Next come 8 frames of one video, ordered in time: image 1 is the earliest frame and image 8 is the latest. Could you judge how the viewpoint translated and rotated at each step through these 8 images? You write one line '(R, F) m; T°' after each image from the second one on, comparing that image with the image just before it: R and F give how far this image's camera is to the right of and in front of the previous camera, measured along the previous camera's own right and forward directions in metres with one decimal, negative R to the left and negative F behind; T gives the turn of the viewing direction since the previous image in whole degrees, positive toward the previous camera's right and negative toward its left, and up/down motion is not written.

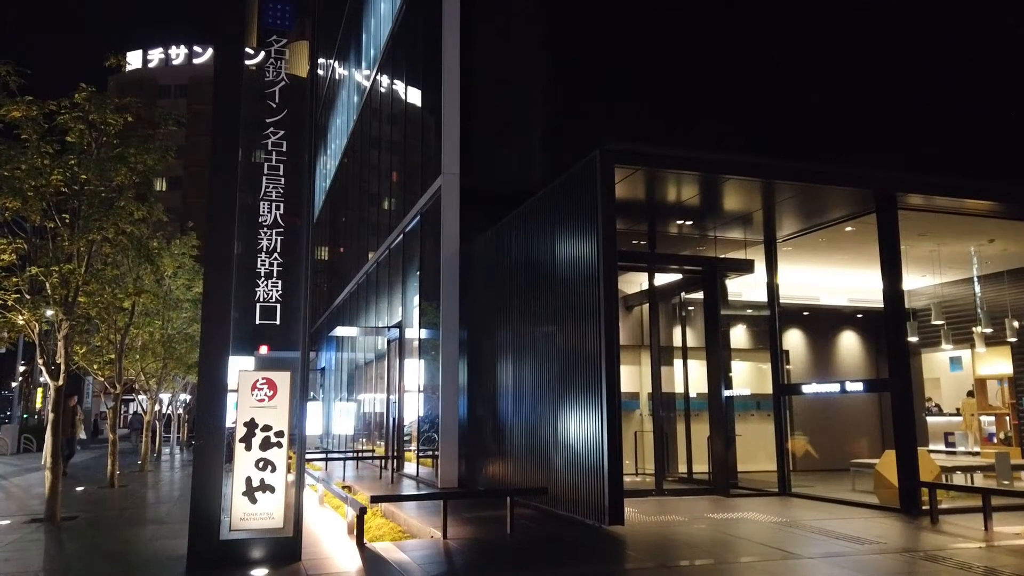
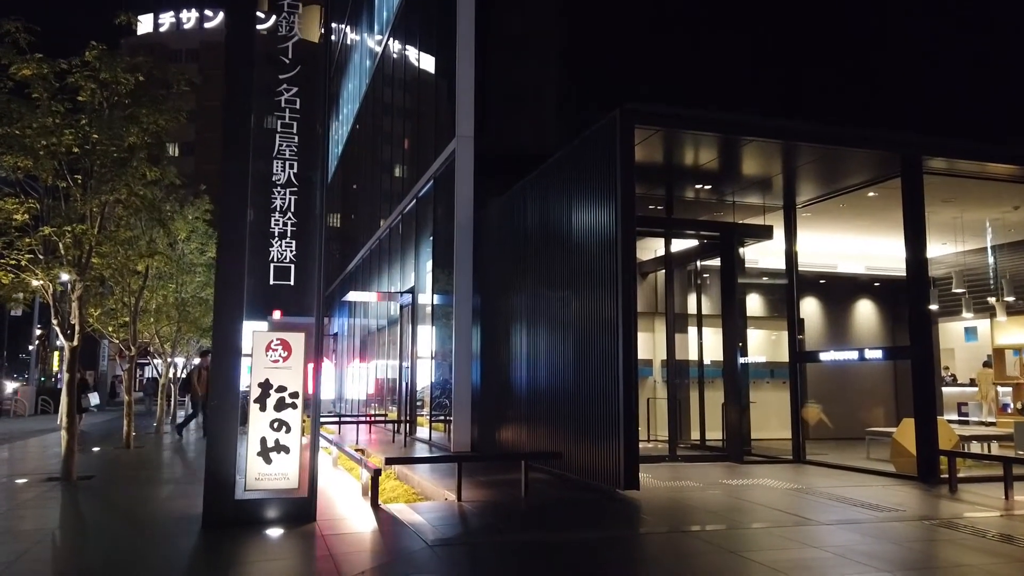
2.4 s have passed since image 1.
(-0.1, +0.1) m; -1°
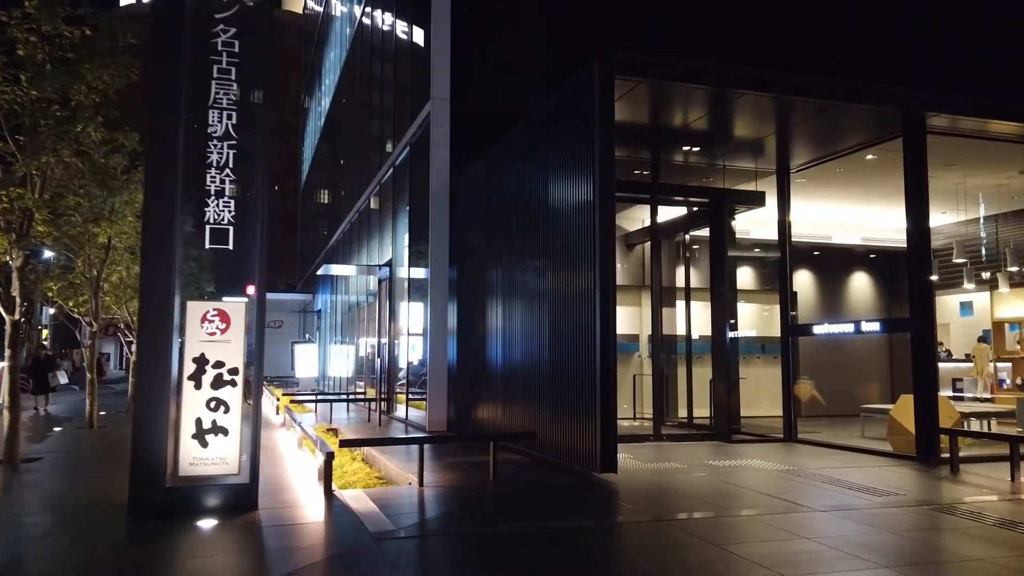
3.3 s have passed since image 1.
(+0.3, +0.7) m; +1°
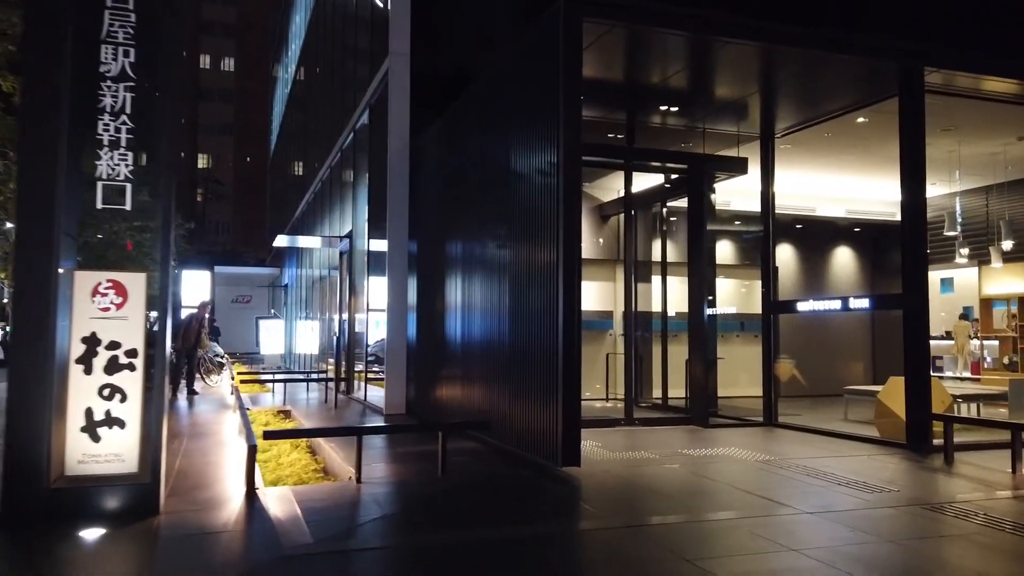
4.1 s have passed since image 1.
(+0.3, +0.9) m; +2°
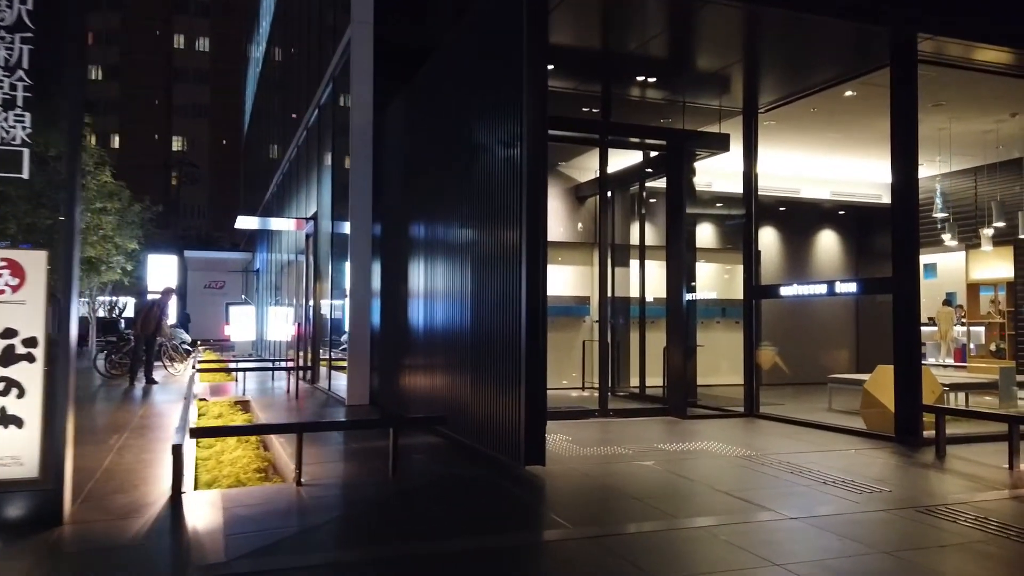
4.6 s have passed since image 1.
(+0.2, +0.6) m; +1°
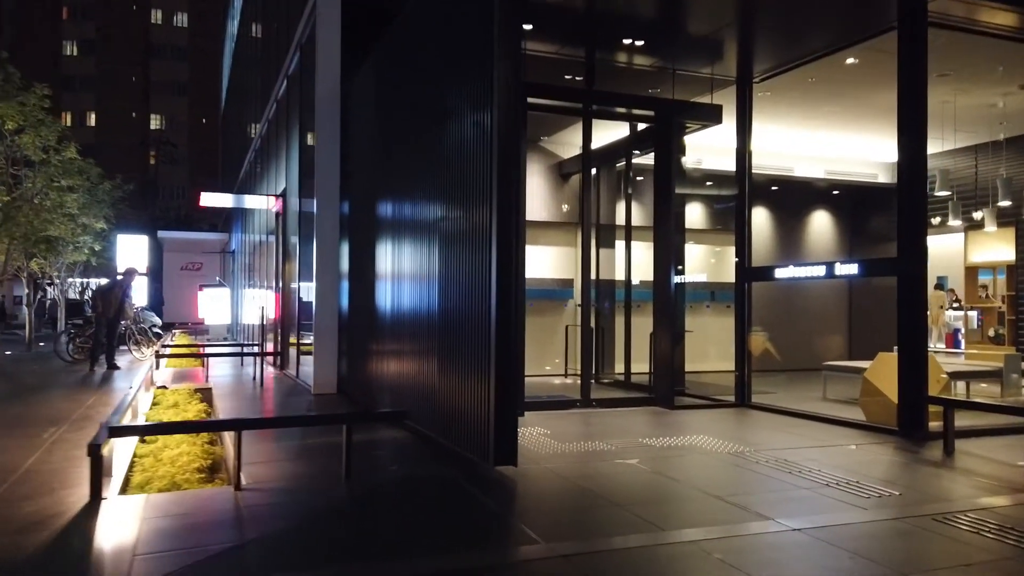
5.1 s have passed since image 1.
(+0.1, +0.7) m; +1°
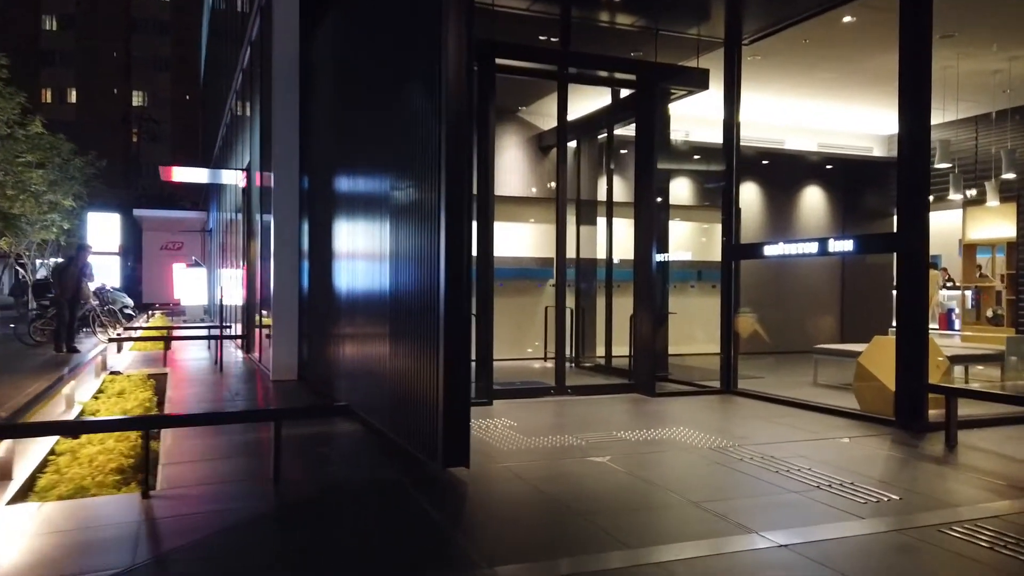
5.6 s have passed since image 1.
(+0.3, +0.7) m; +1°
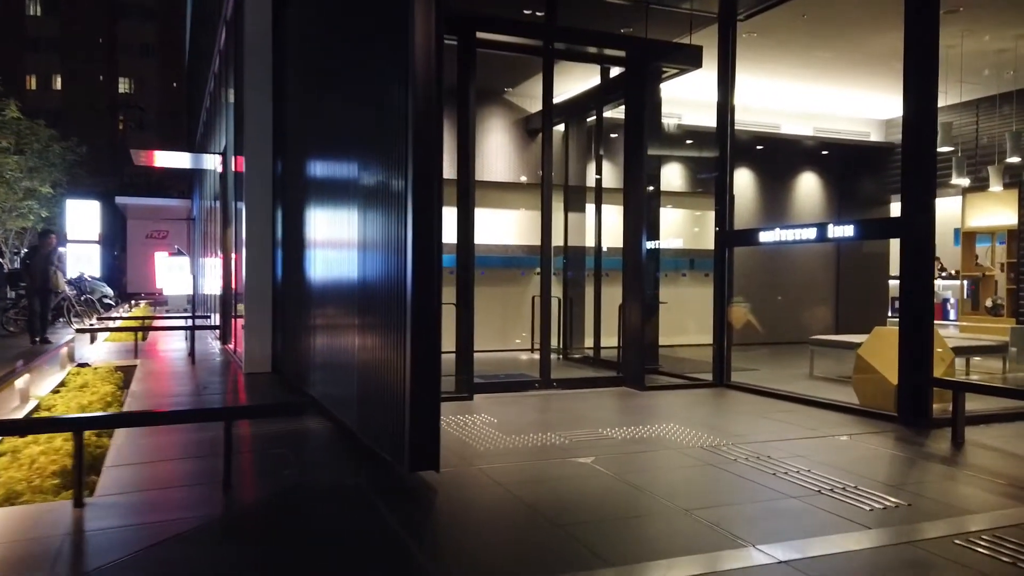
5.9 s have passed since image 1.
(+0.1, +0.4) m; +1°
